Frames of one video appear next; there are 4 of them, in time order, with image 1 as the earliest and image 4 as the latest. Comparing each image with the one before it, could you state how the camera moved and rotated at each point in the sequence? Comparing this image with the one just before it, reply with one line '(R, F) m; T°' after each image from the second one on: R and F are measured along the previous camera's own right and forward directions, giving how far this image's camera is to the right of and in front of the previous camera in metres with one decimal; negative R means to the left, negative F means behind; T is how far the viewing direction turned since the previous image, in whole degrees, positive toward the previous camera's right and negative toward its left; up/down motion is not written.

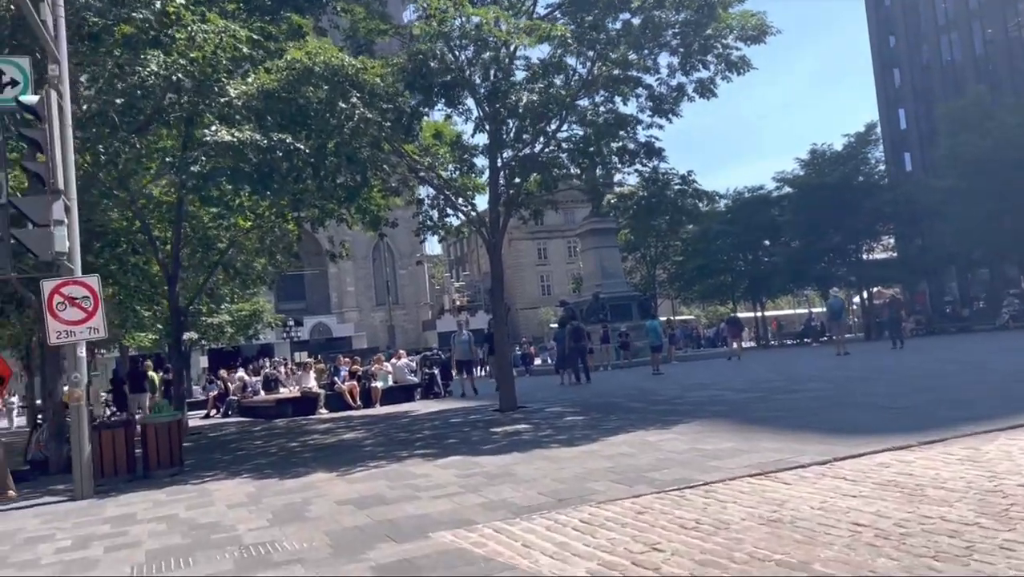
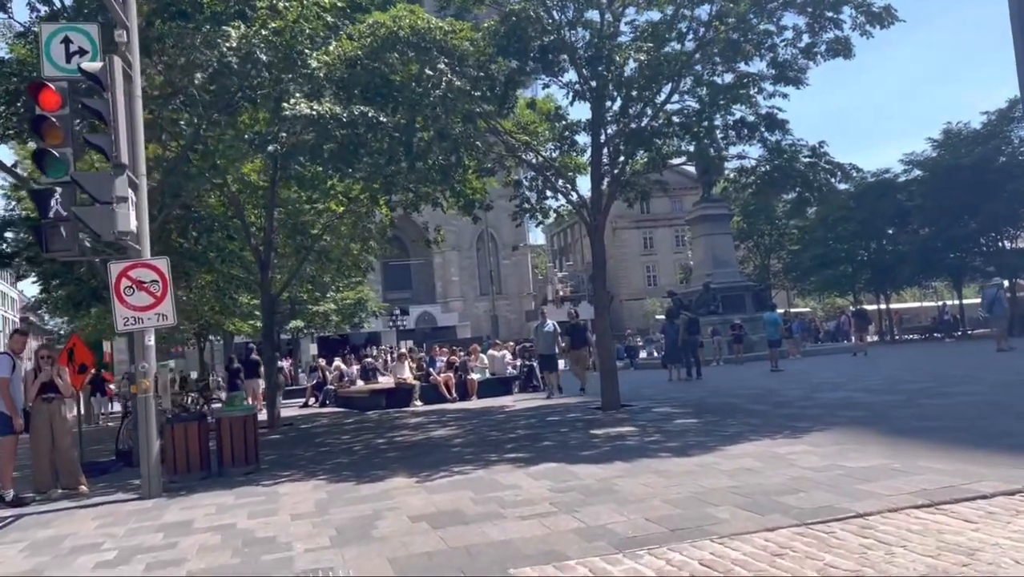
(0.0, +1.4) m; -7°
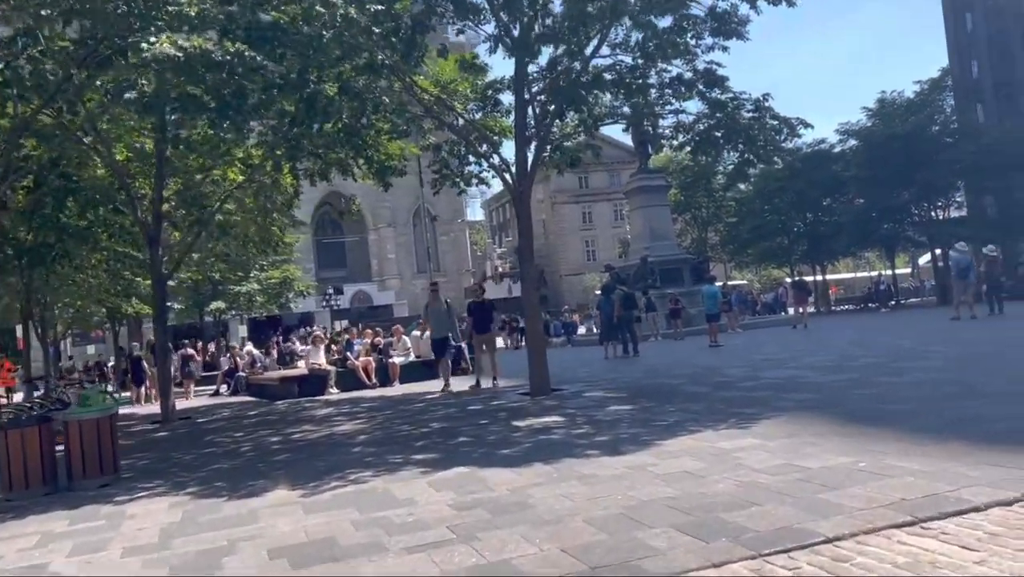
(+0.4, +1.6) m; +4°
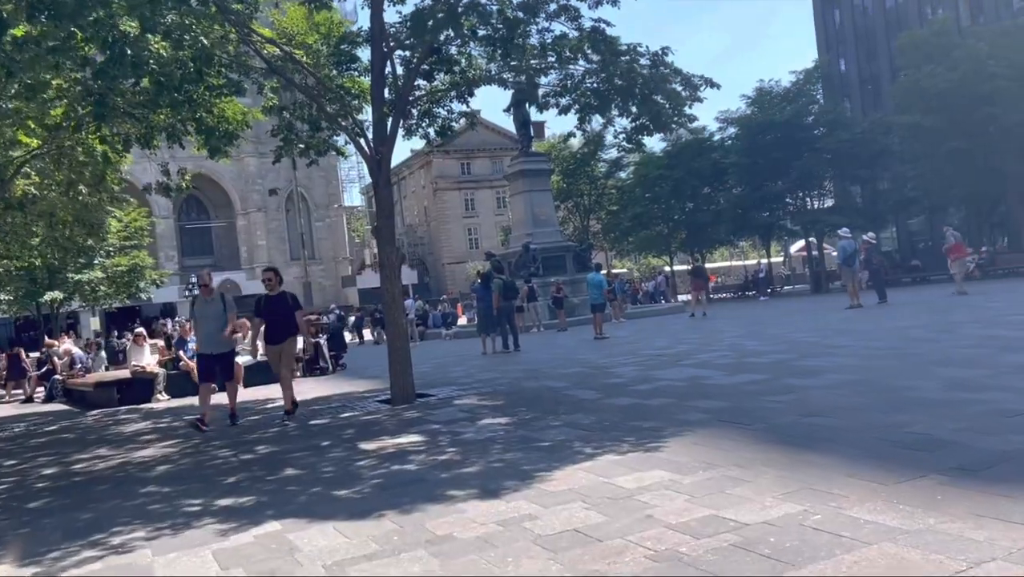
(+0.4, +2.2) m; +8°
